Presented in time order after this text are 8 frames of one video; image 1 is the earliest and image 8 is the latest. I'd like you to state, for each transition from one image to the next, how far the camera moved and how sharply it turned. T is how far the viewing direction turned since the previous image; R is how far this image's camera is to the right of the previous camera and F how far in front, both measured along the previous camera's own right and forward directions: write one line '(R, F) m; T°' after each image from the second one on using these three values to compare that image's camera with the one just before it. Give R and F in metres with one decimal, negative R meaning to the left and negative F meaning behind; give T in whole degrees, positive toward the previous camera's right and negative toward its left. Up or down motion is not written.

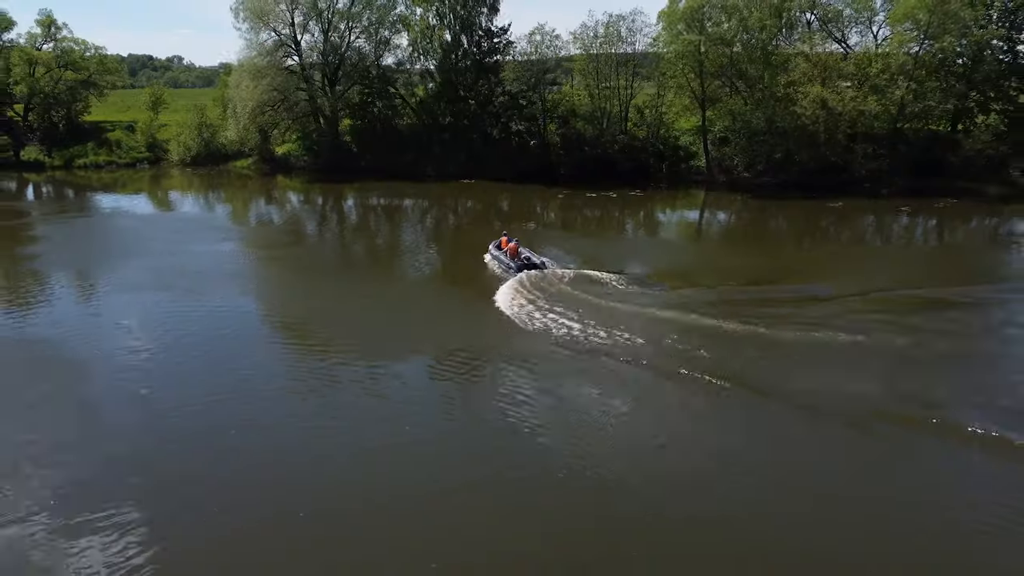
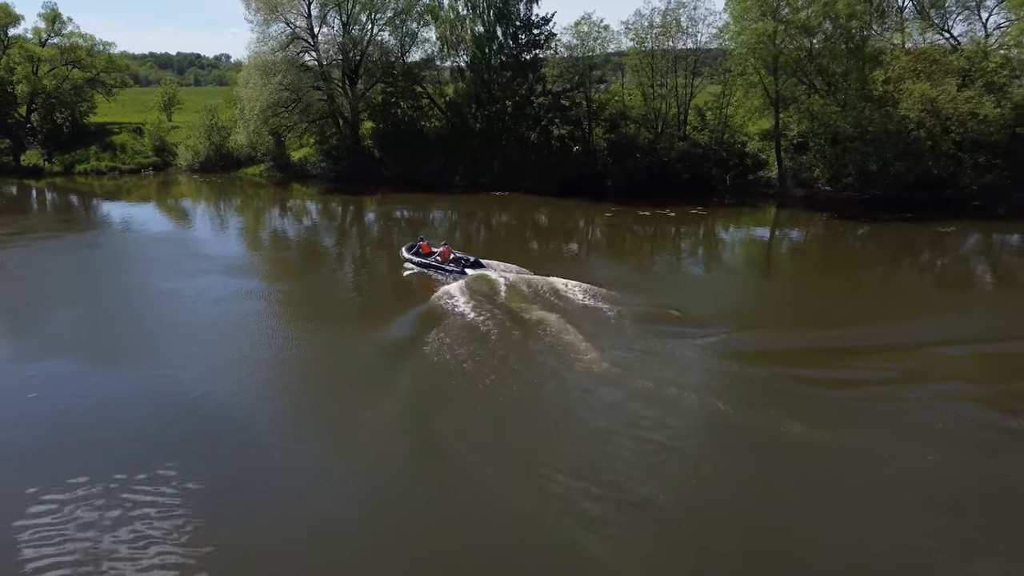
(+0.1, +5.2) m; -3°
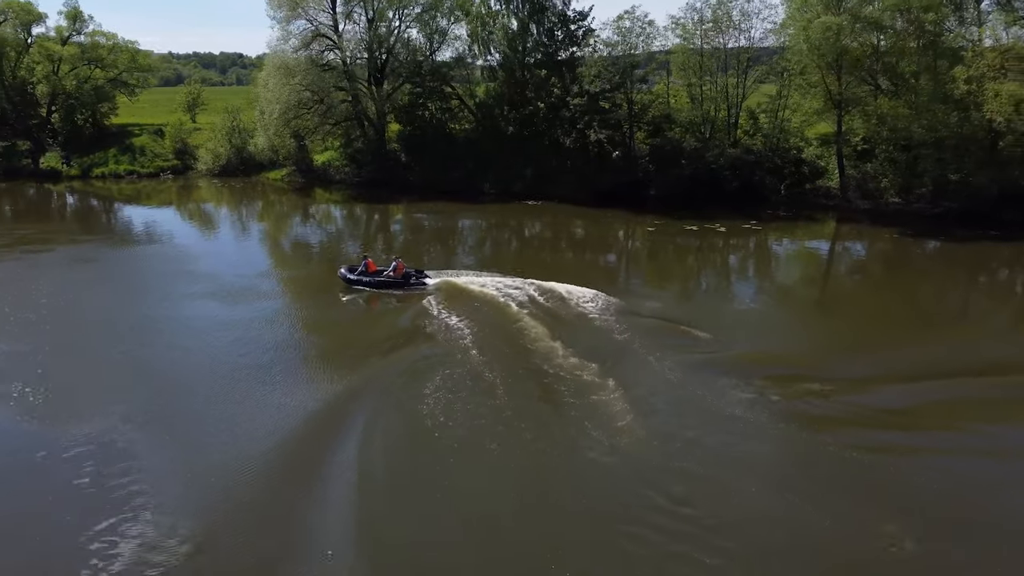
(+0.2, +2.7) m; -3°
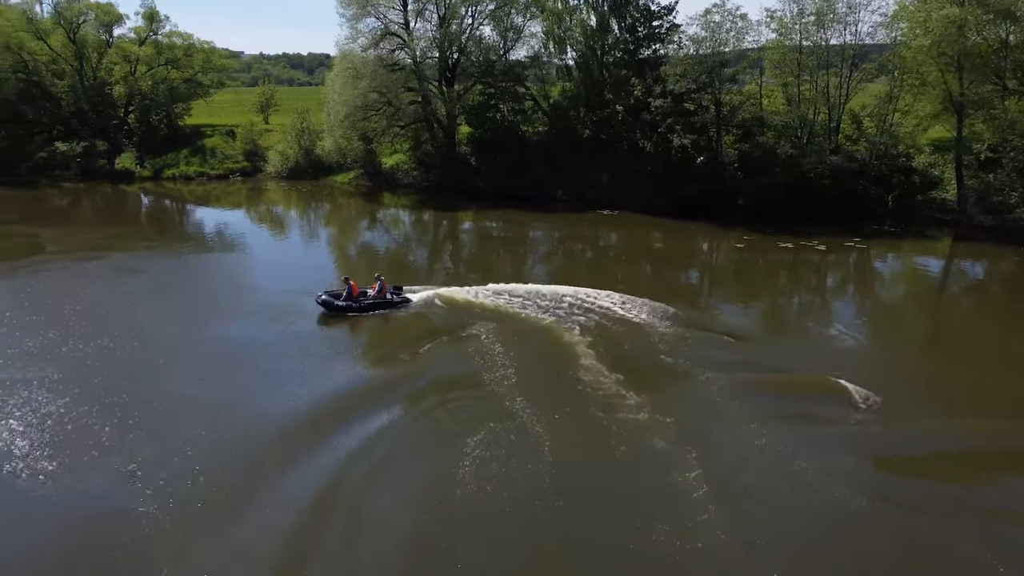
(+0.2, +2.2) m; -6°
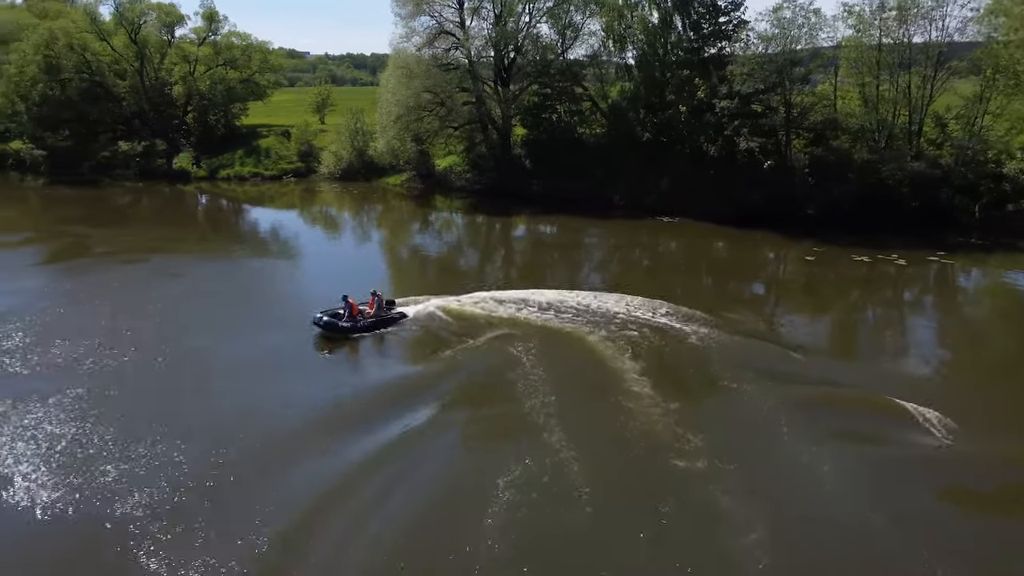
(+0.2, +1.2) m; -4°
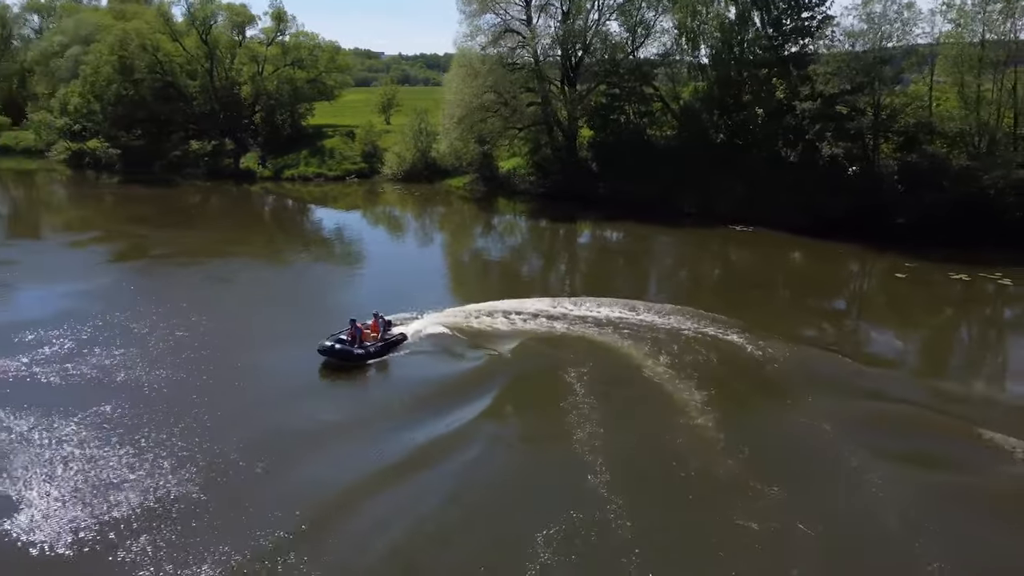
(+0.2, +1.2) m; -5°
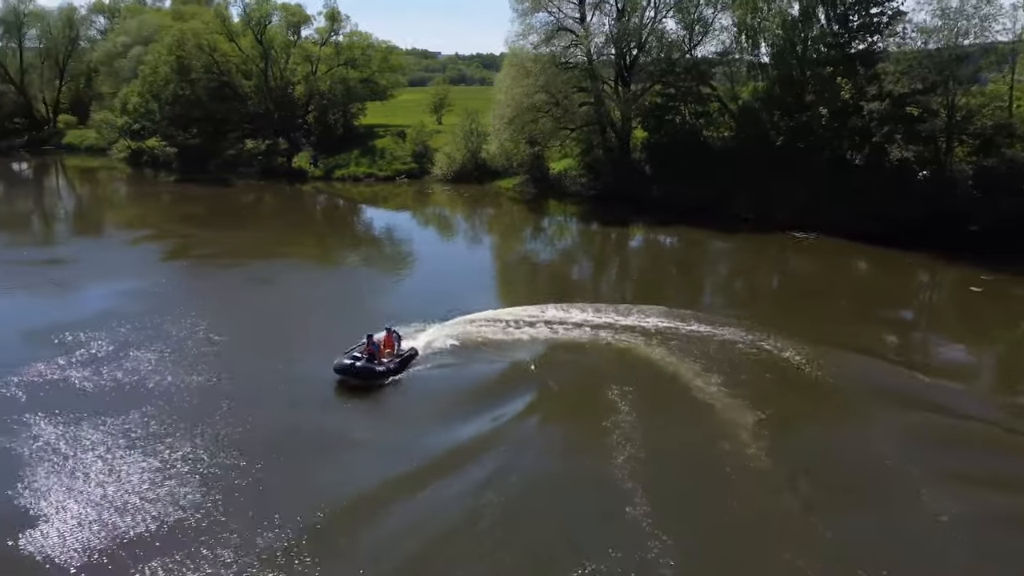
(+0.2, +0.7) m; -4°
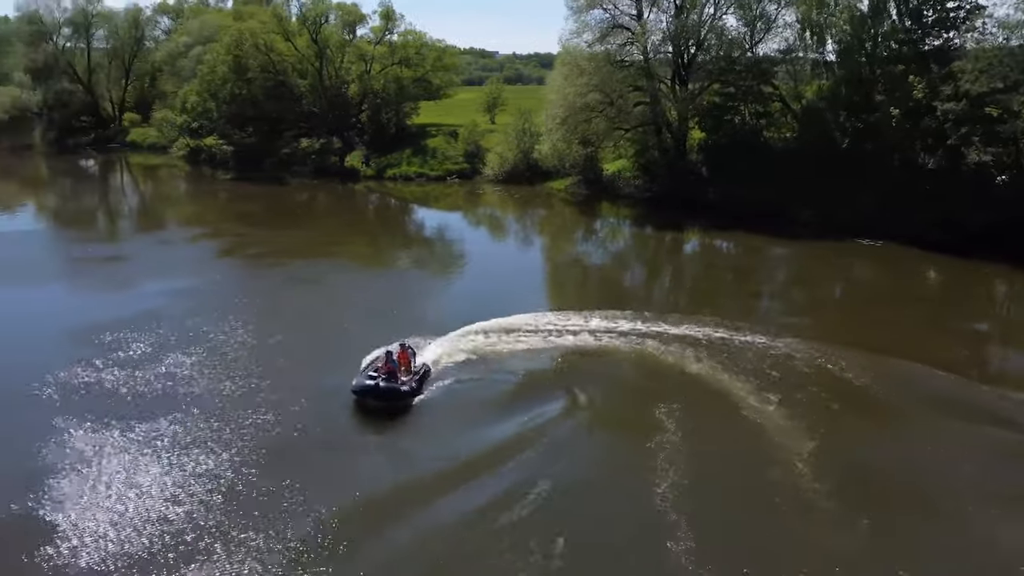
(+0.2, +0.7) m; -4°
